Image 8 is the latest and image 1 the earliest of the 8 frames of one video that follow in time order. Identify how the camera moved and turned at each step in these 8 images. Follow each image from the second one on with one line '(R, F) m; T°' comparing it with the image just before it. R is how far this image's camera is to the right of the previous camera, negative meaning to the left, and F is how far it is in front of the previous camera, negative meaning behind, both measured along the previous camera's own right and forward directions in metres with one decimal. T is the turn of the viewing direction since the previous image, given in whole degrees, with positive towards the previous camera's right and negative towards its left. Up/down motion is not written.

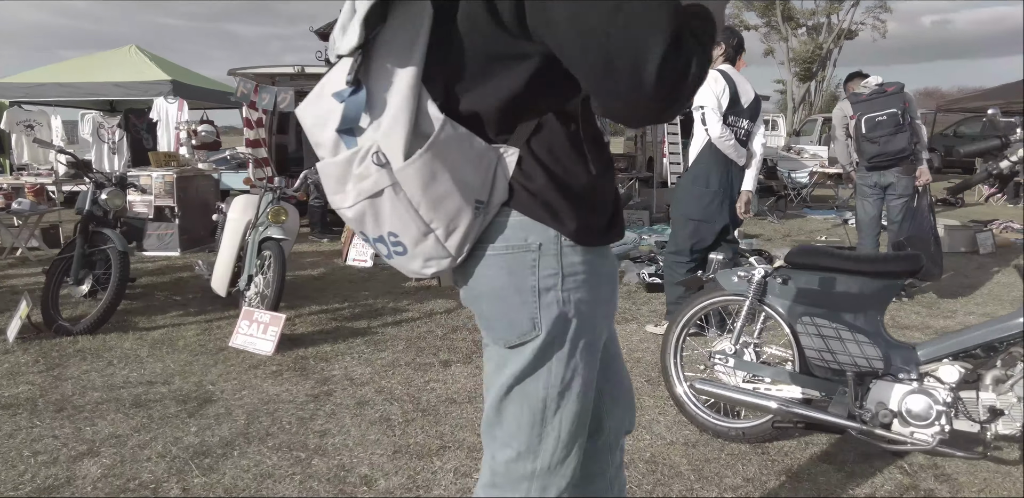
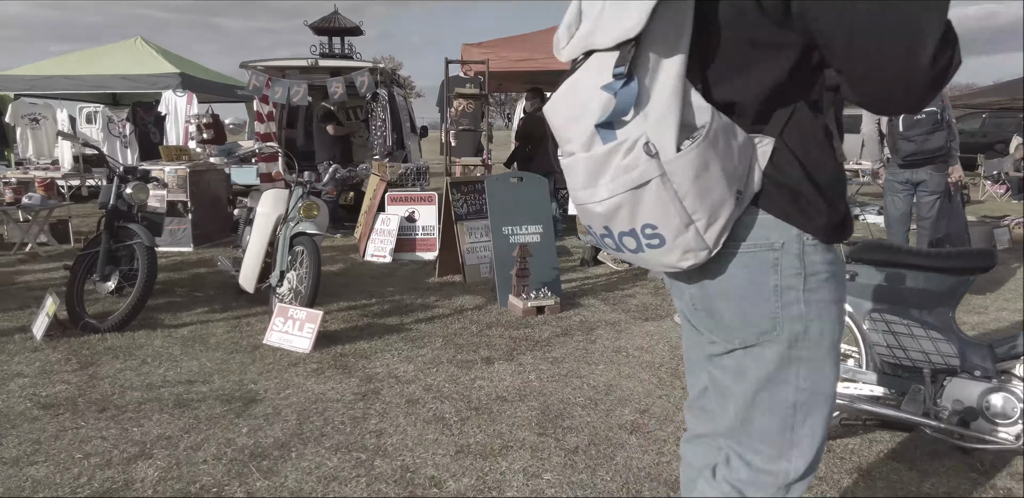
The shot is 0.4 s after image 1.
(-0.3, +0.1) m; +1°
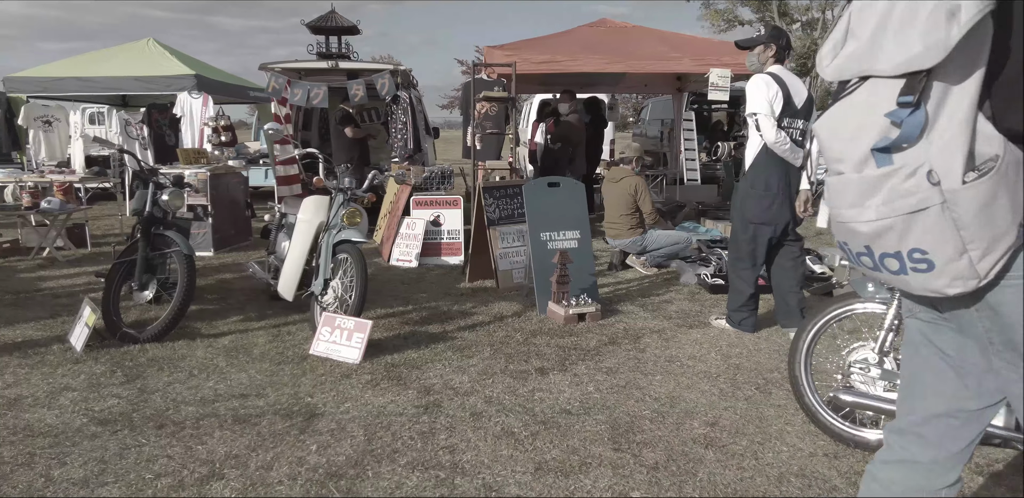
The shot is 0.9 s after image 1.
(-0.3, +0.1) m; +1°
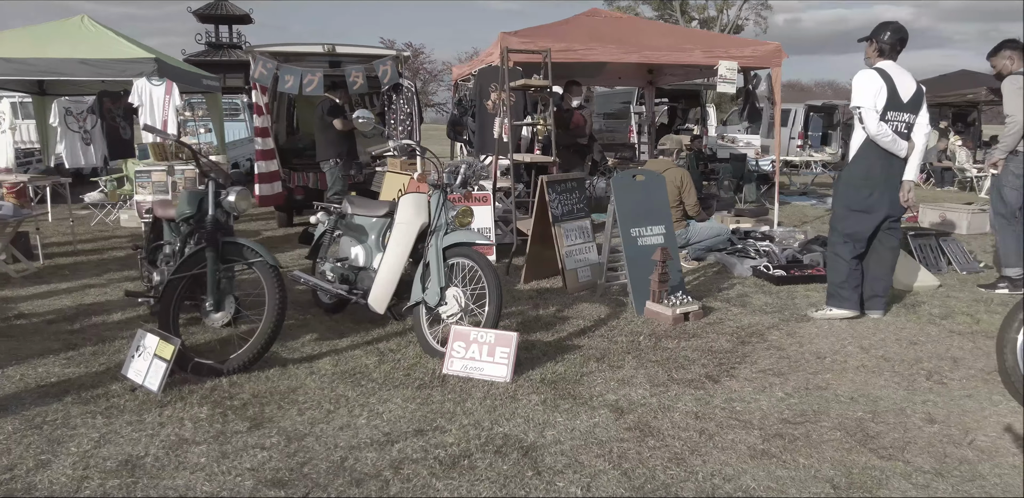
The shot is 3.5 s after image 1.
(-1.4, +0.5) m; +10°
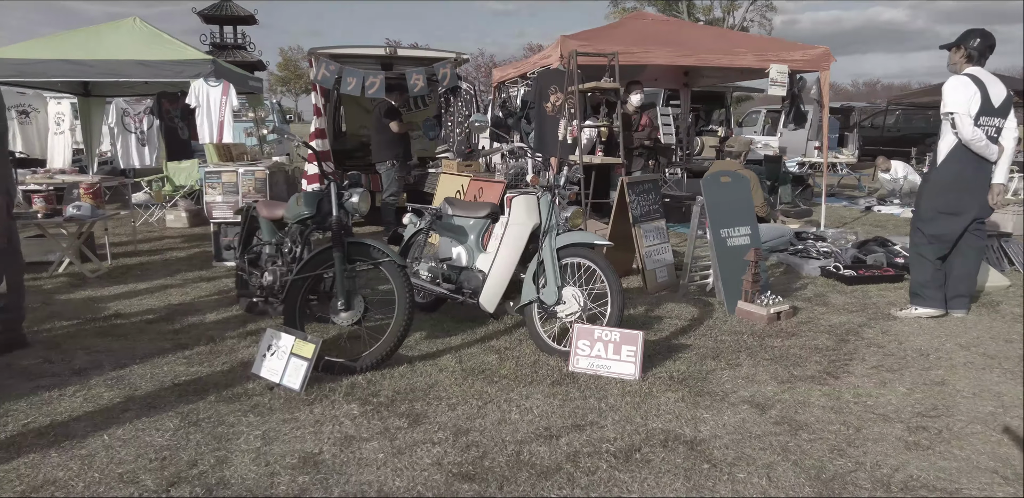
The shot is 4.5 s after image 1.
(-0.7, -0.1) m; +1°
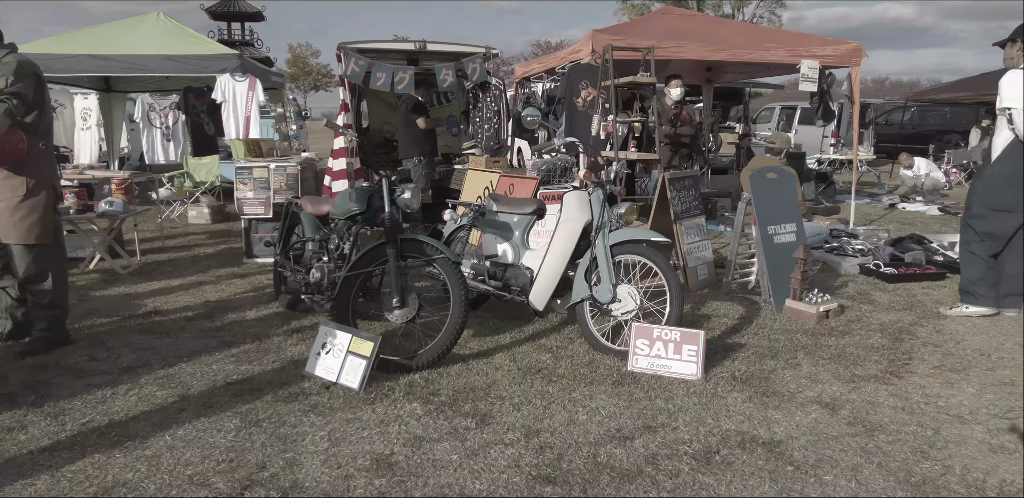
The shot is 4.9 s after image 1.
(-0.3, +0.1) m; 0°
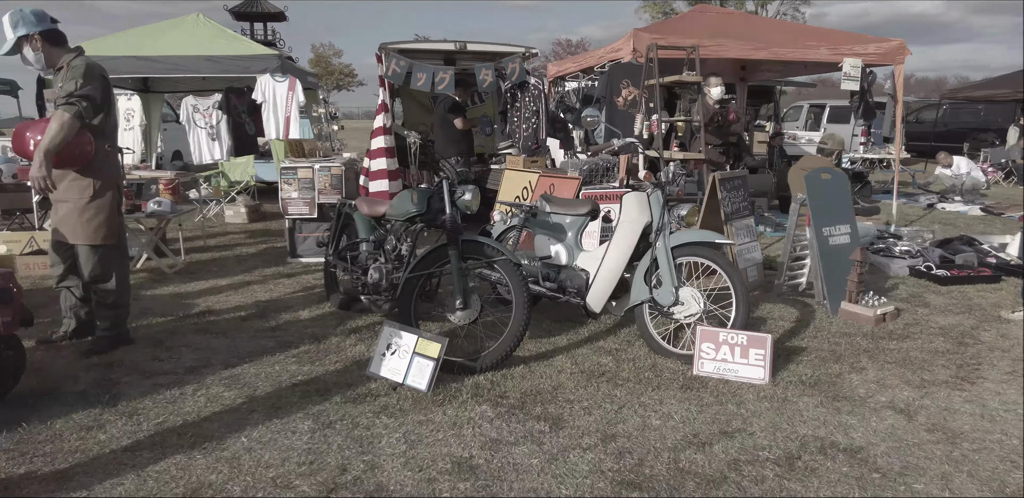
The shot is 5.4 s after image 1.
(-0.2, 0.0) m; -1°
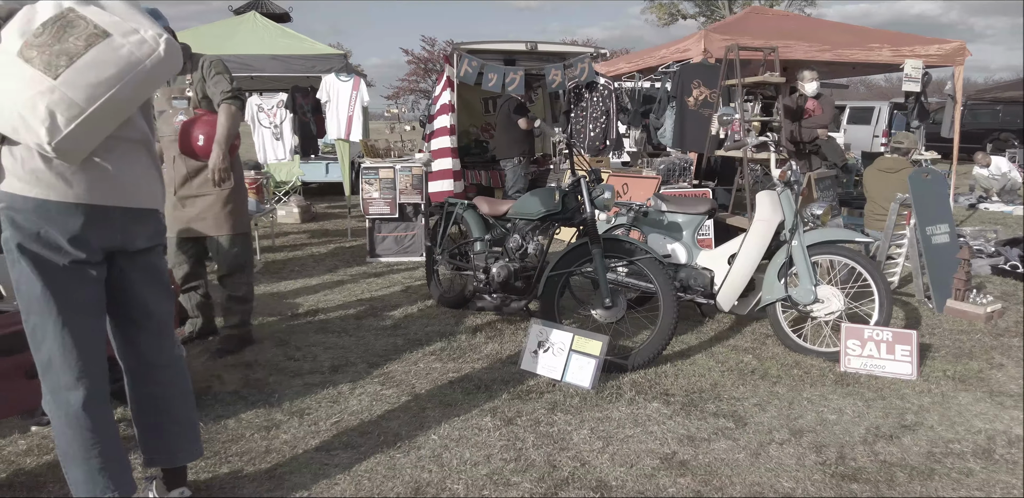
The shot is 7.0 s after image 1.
(-0.8, 0.0) m; +1°
